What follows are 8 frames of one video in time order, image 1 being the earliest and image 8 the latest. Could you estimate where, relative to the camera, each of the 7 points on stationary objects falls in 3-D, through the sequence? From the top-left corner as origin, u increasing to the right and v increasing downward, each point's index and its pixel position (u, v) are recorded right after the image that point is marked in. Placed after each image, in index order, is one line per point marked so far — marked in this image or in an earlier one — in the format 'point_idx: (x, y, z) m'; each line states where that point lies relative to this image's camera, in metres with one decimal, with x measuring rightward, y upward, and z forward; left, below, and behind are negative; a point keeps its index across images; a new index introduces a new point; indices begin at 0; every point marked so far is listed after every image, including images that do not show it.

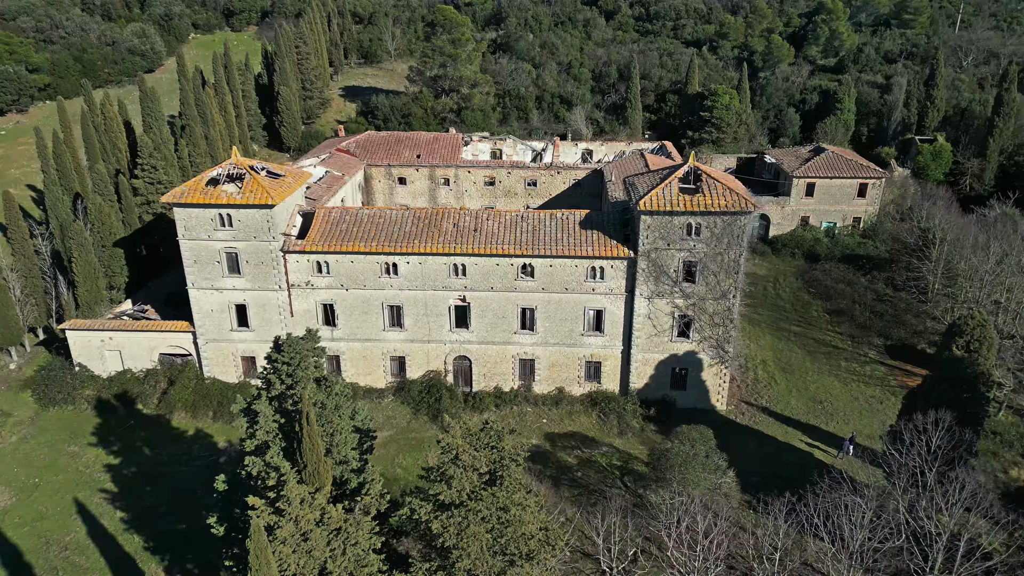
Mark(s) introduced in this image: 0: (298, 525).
0: (-4.7, -5.2, +16.0) m
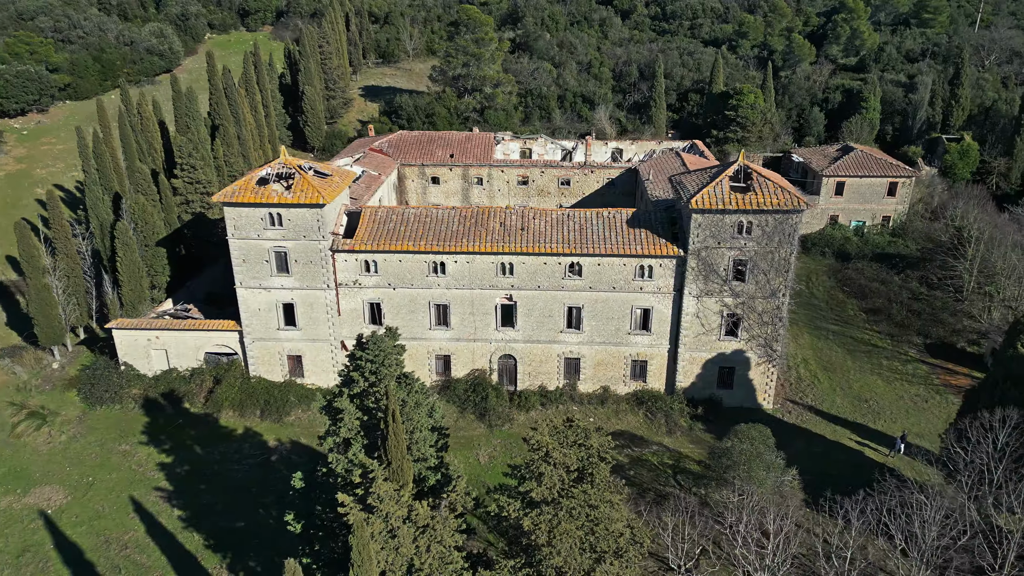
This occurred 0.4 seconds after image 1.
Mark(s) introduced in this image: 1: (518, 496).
0: (-2.8, -5.1, +16.0) m
1: (+0.1, -4.7, +16.6) m
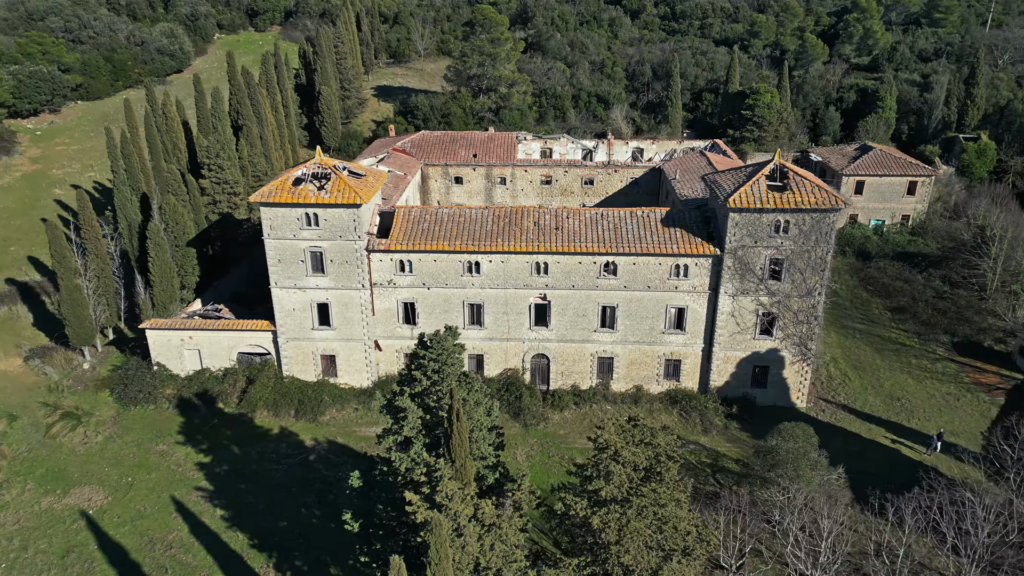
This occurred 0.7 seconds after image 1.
0: (-1.3, -5.1, +16.1) m
1: (+1.6, -4.7, +16.6) m
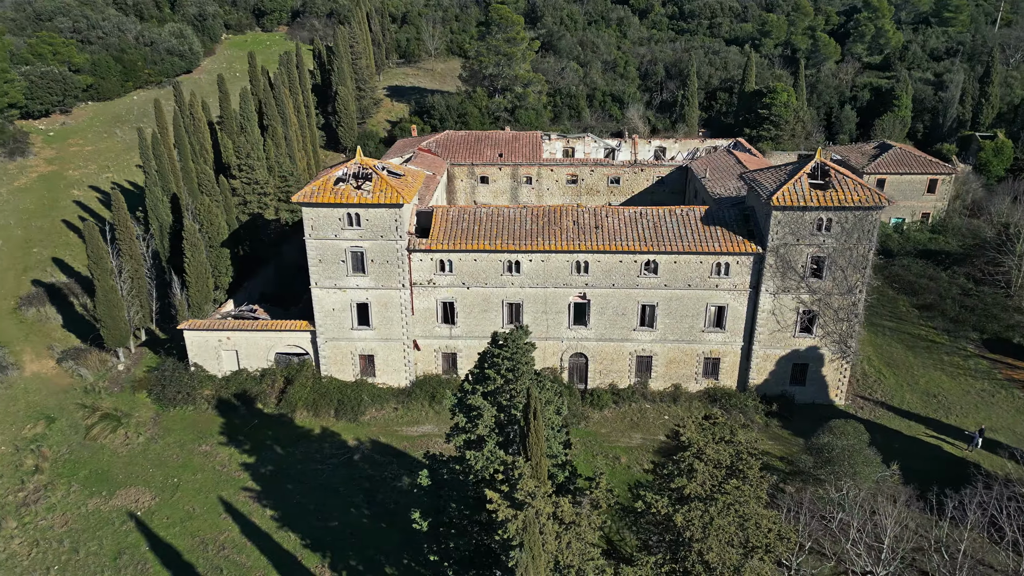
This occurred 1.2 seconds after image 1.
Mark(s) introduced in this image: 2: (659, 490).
0: (+0.5, -5.1, +16.1) m
1: (+3.4, -4.6, +16.6) m
2: (+3.4, -4.7, +16.9) m
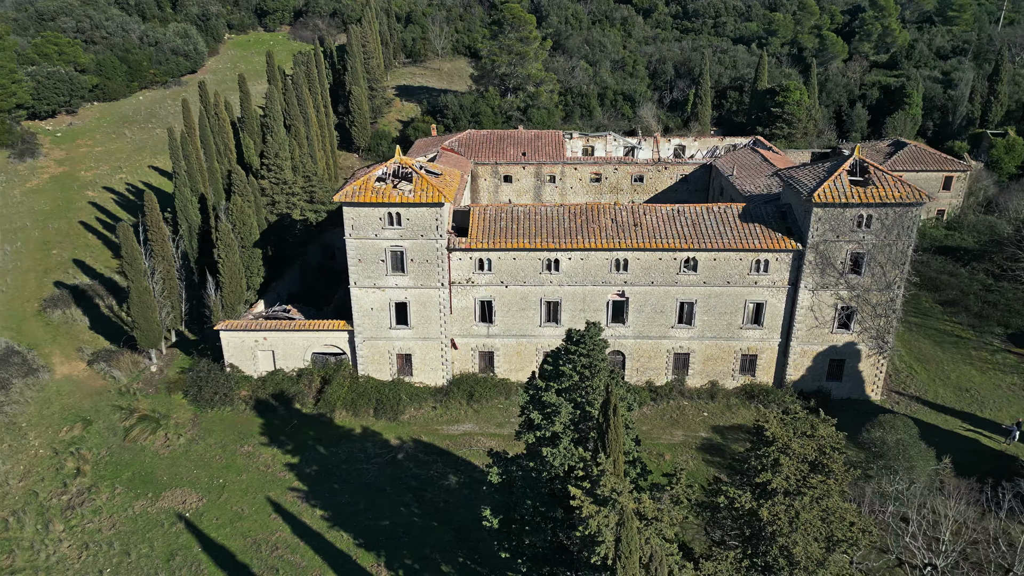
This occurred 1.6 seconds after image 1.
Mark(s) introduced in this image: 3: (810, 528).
0: (+2.4, -5.0, +16.1) m
1: (+5.3, -4.5, +16.7) m
2: (+5.3, -4.6, +17.0) m
3: (+6.4, -5.1, +15.7) m
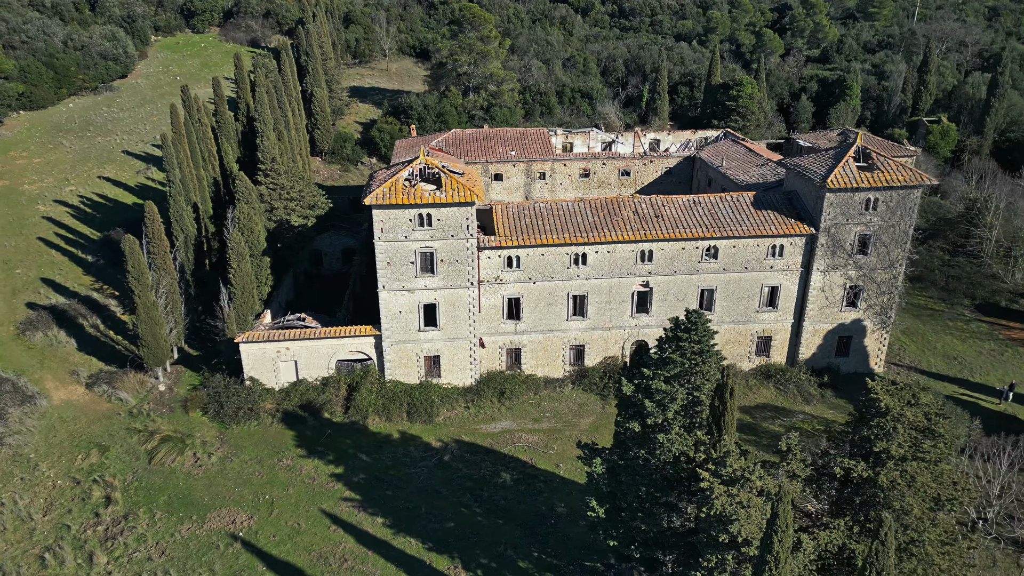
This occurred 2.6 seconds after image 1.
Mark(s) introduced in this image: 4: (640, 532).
0: (+5.4, -4.7, +16.8) m
1: (+8.2, -4.1, +17.7) m
2: (+8.1, -4.1, +18.0) m
3: (+9.5, -4.6, +16.8) m
4: (+3.3, -6.2, +18.7) m
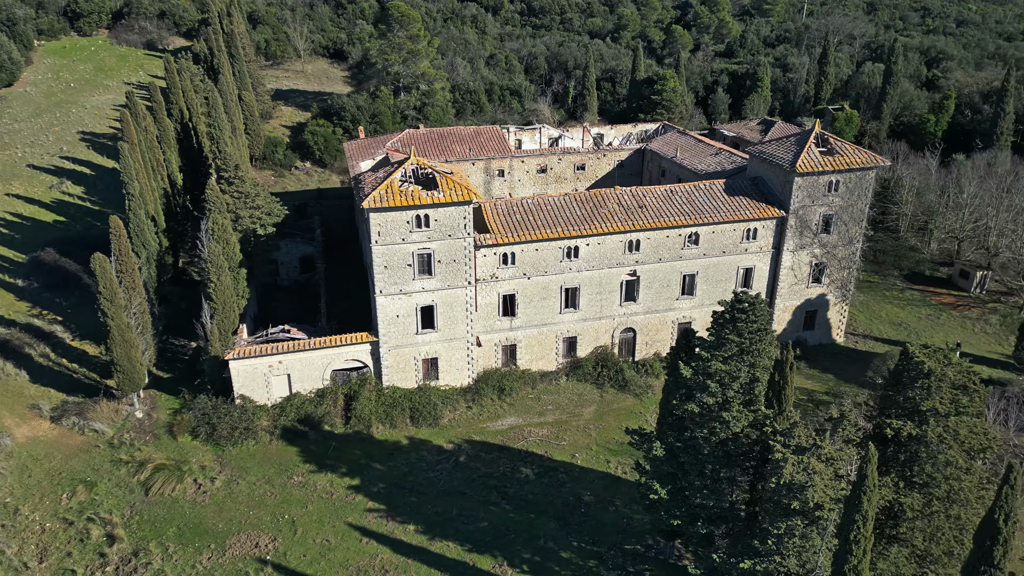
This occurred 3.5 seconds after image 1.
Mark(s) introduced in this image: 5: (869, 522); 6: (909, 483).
0: (+7.4, -4.1, +17.9) m
1: (+10.0, -3.4, +19.2) m
2: (+9.9, -3.4, +19.5) m
3: (+11.4, -3.8, +18.5) m
4: (+5.2, -5.8, +19.5) m
5: (+7.8, -5.2, +16.1) m
6: (+10.2, -5.0, +18.8) m
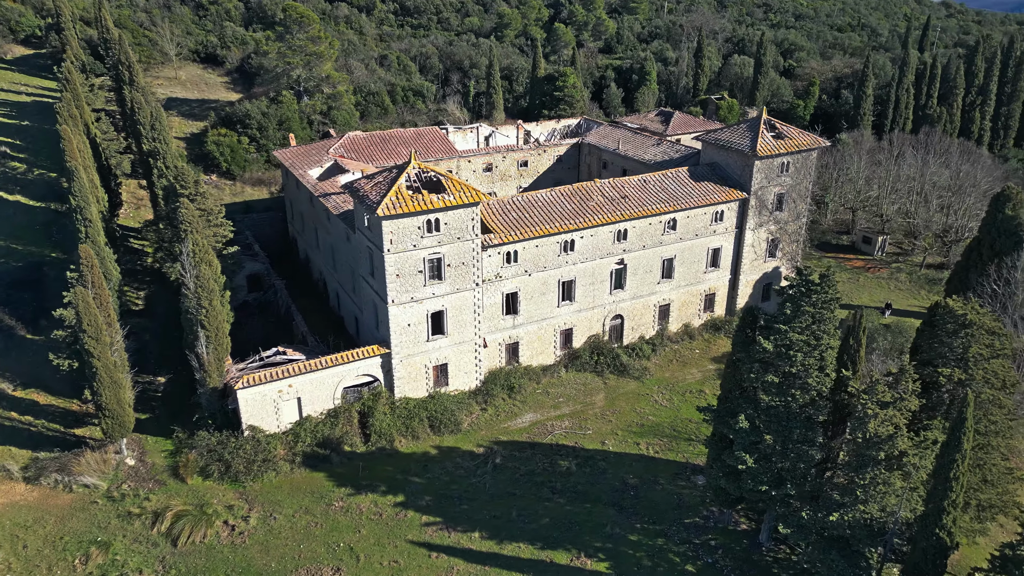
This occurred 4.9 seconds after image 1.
0: (+10.4, -3.3, +19.8) m
1: (+12.6, -2.3, +21.6) m
2: (+12.4, -2.4, +21.9) m
3: (+14.1, -2.6, +21.2) m
4: (+8.0, -5.2, +21.0) m
5: (+11.2, -4.3, +18.2) m
6: (+13.0, -3.9, +21.3) m
